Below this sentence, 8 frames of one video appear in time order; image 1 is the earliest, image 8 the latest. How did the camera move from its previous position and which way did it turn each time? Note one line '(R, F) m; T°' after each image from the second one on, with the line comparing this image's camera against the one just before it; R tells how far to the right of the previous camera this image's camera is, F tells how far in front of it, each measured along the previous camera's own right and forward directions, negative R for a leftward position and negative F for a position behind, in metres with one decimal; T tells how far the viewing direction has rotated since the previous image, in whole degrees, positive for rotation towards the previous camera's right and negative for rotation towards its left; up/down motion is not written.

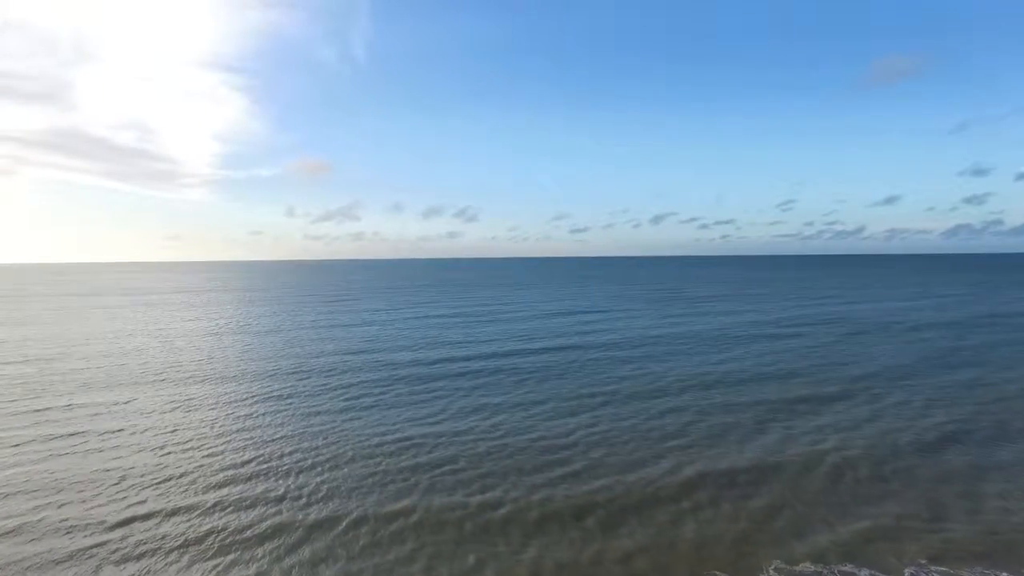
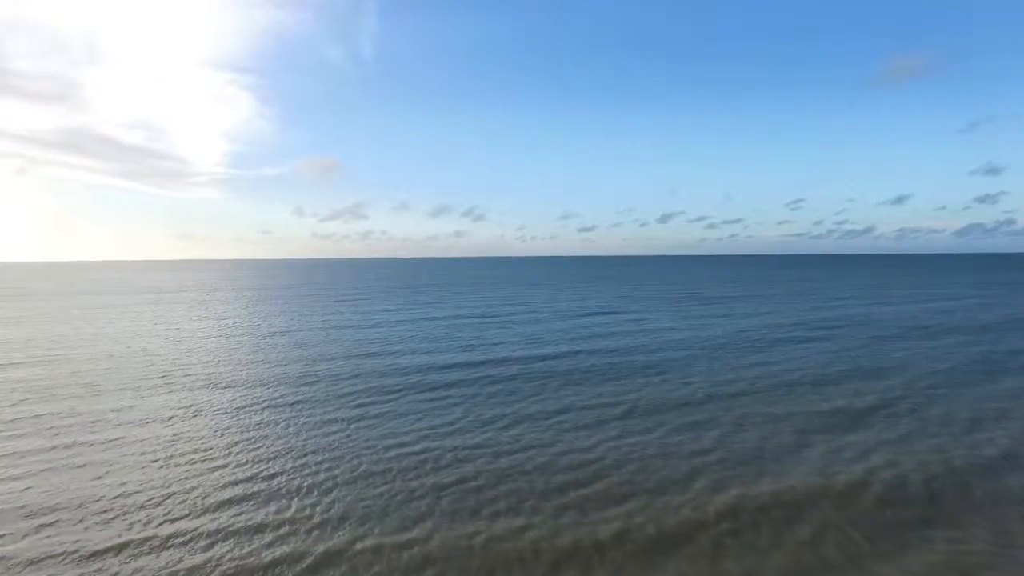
(-0.2, +0.4) m; -1°
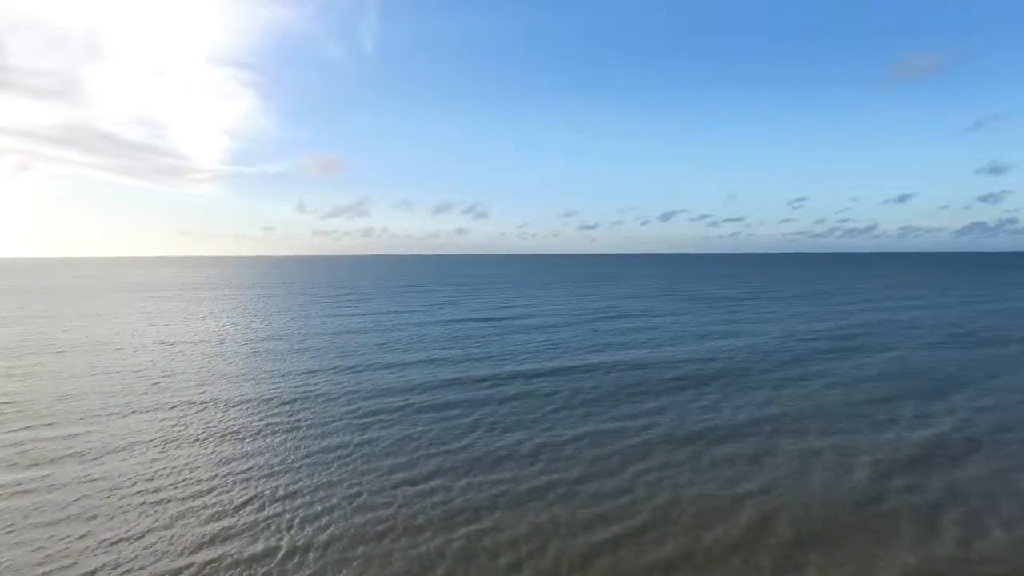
(-0.3, +1.0) m; 0°
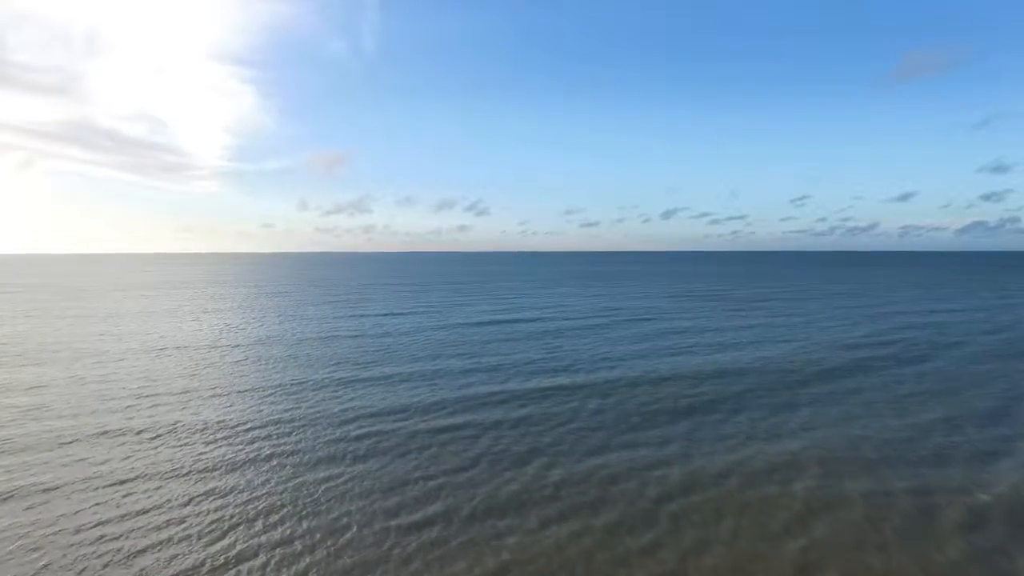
(-0.3, +1.4) m; 0°
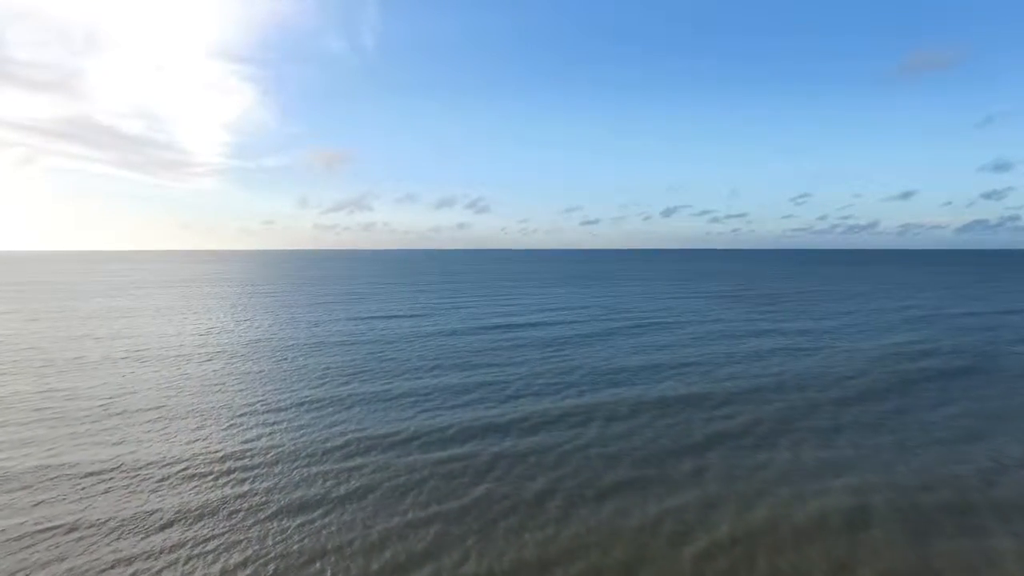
(-0.3, +2.1) m; 0°
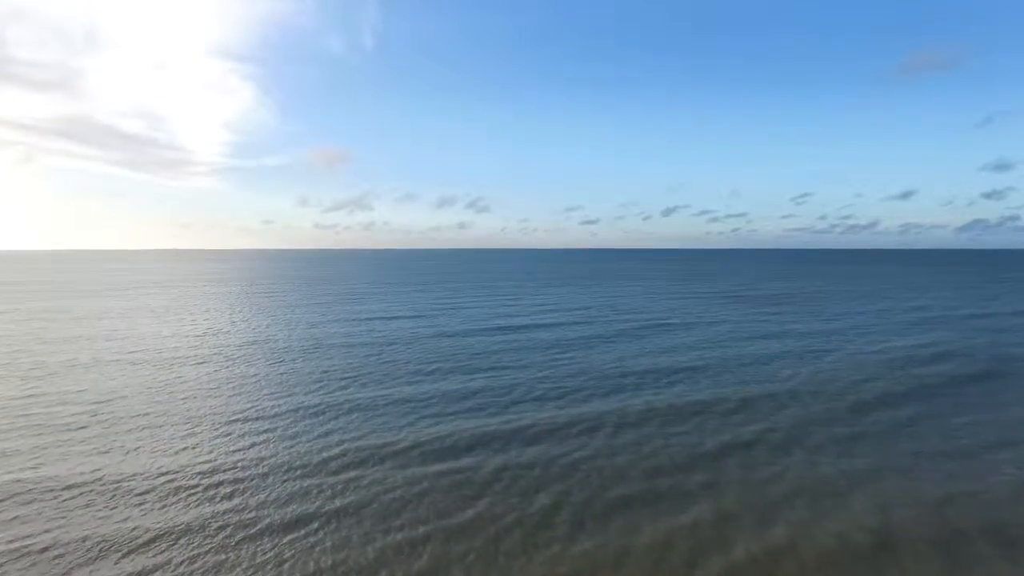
(+1.4, -4.0) m; 0°
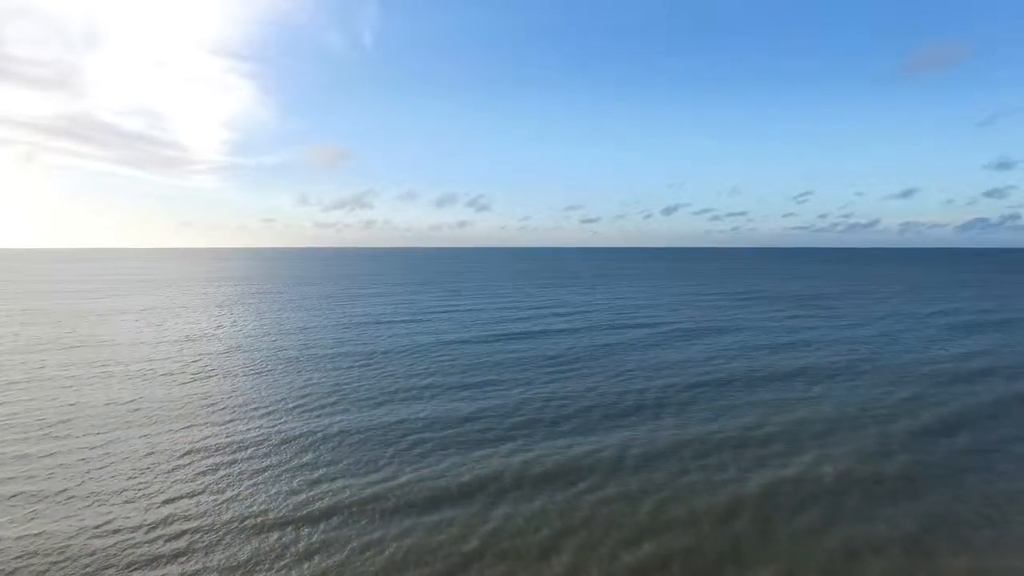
(-0.3, +2.6) m; 0°
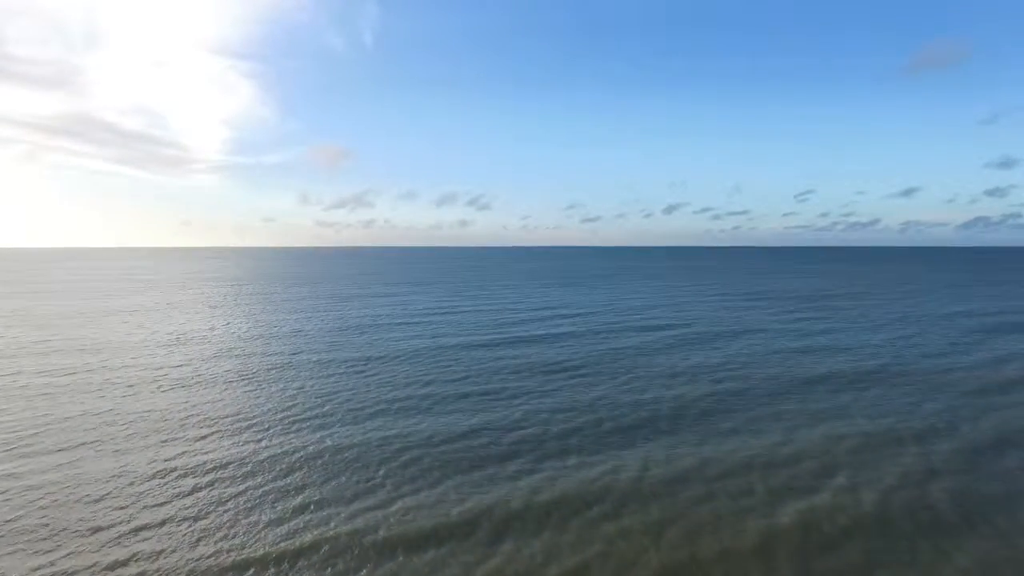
(-0.3, +2.2) m; 0°
